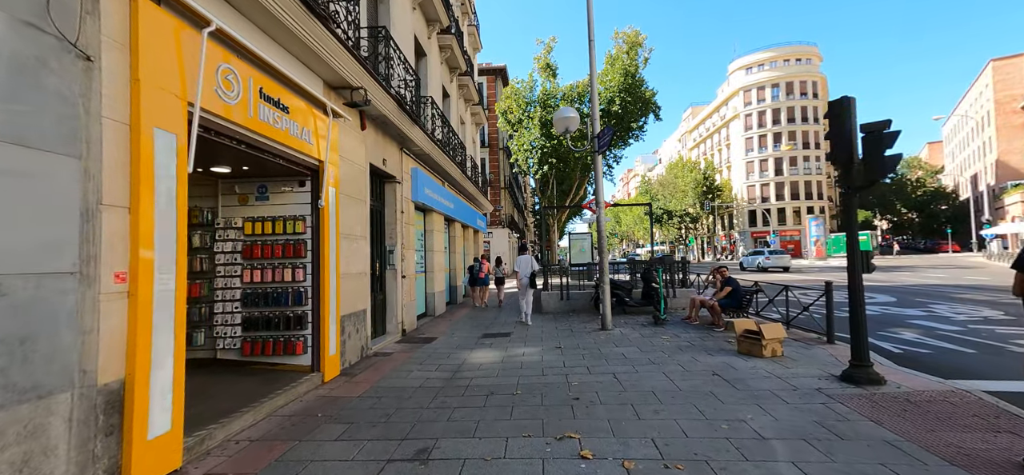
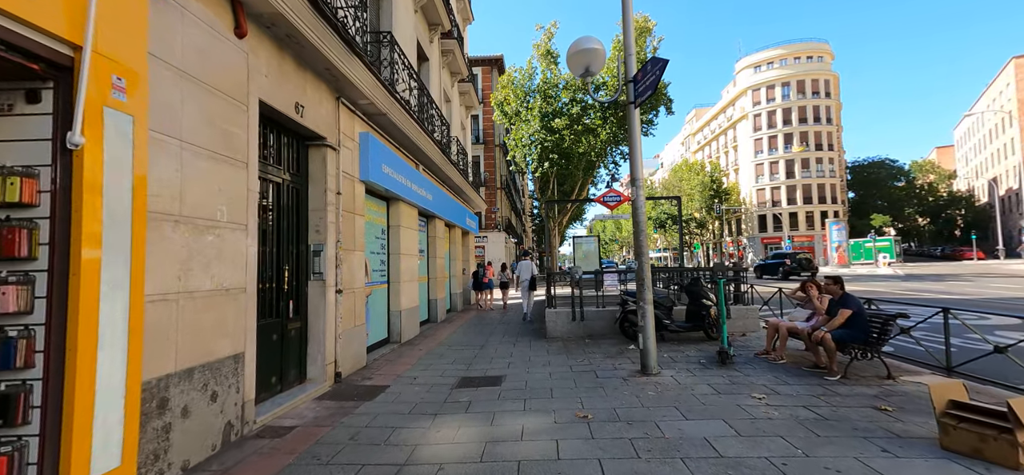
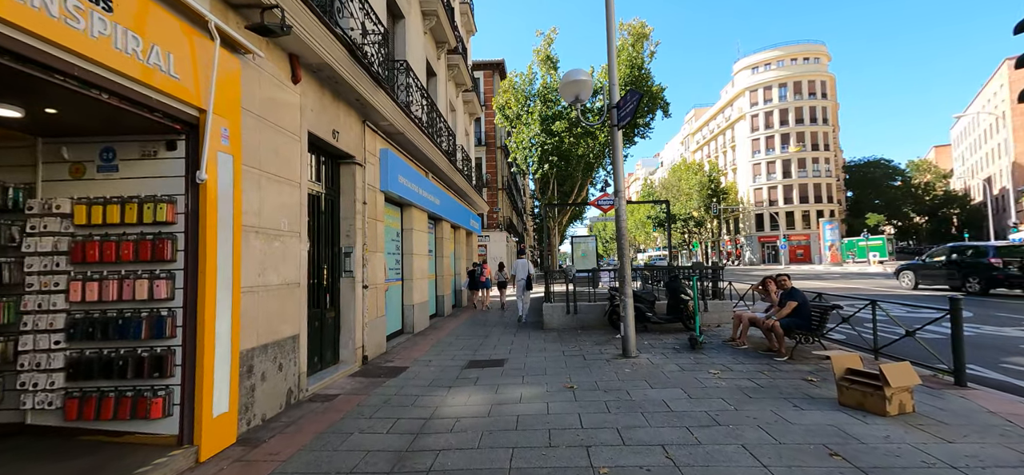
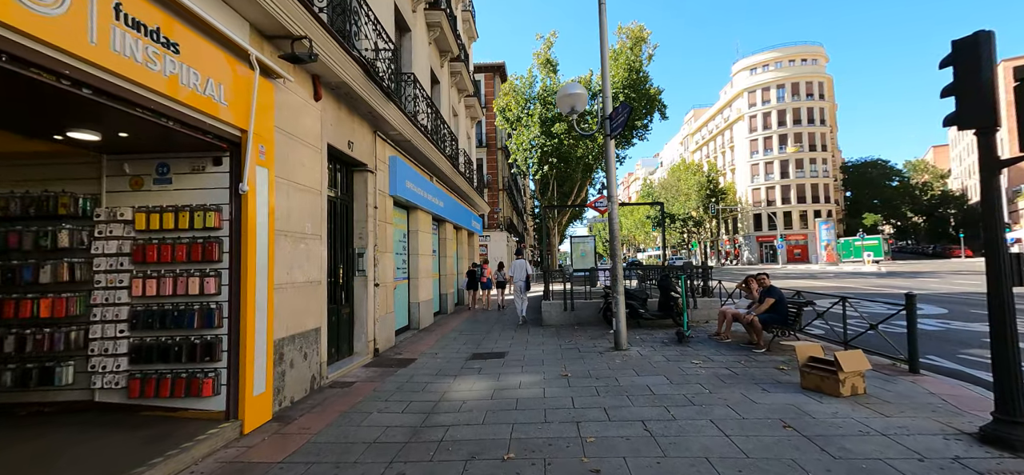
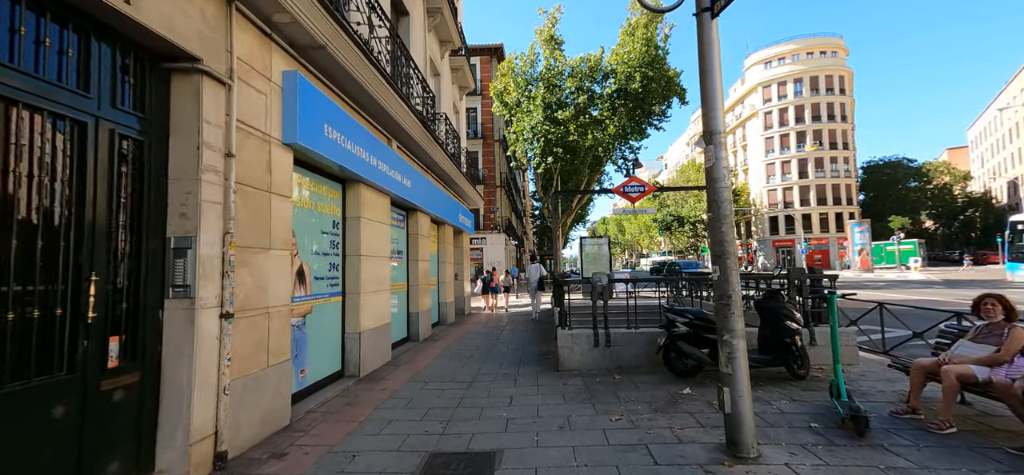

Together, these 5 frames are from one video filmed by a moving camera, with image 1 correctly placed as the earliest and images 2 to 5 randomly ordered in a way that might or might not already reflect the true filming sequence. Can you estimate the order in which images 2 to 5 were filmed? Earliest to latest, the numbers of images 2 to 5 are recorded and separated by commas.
4, 3, 2, 5
